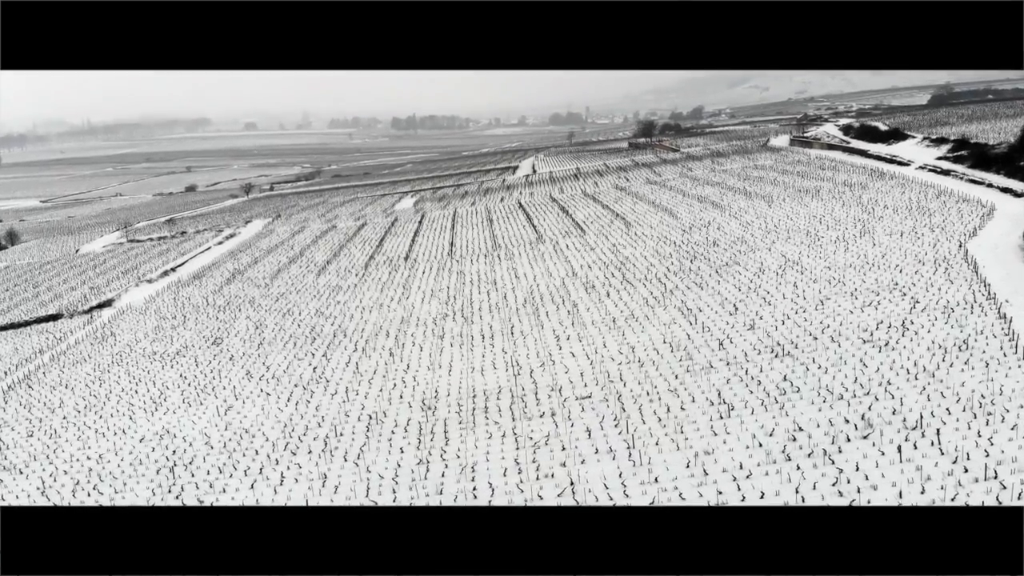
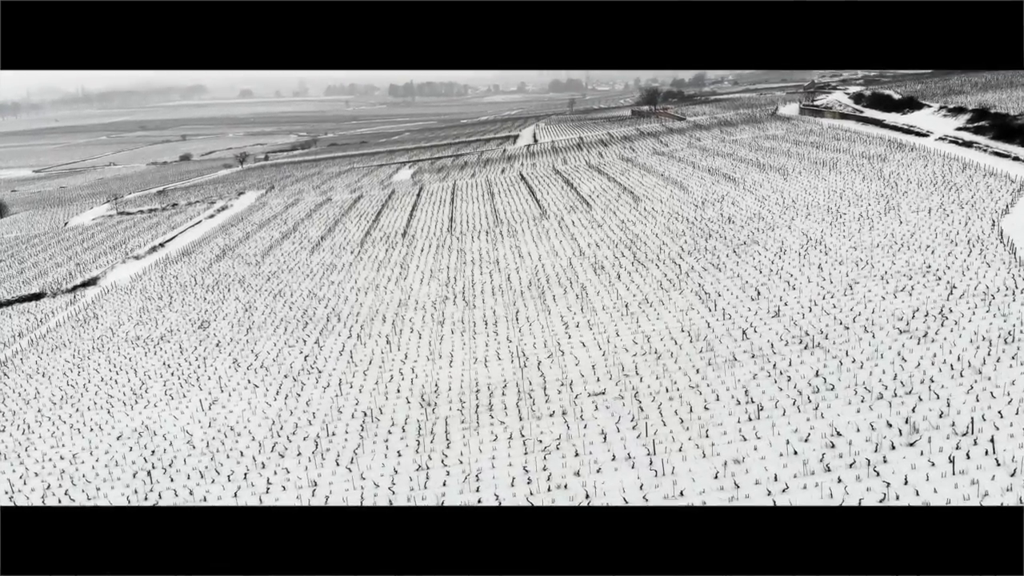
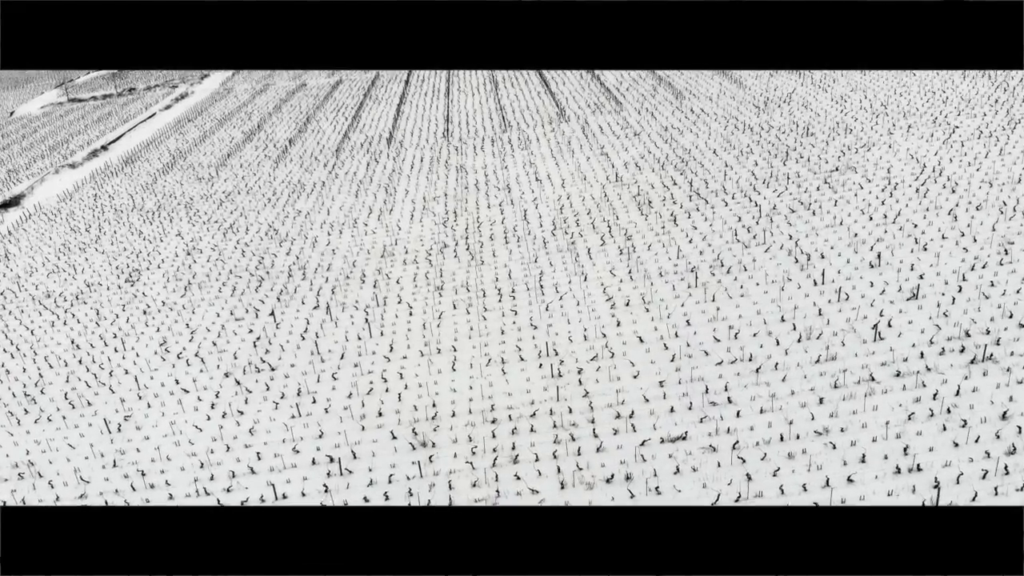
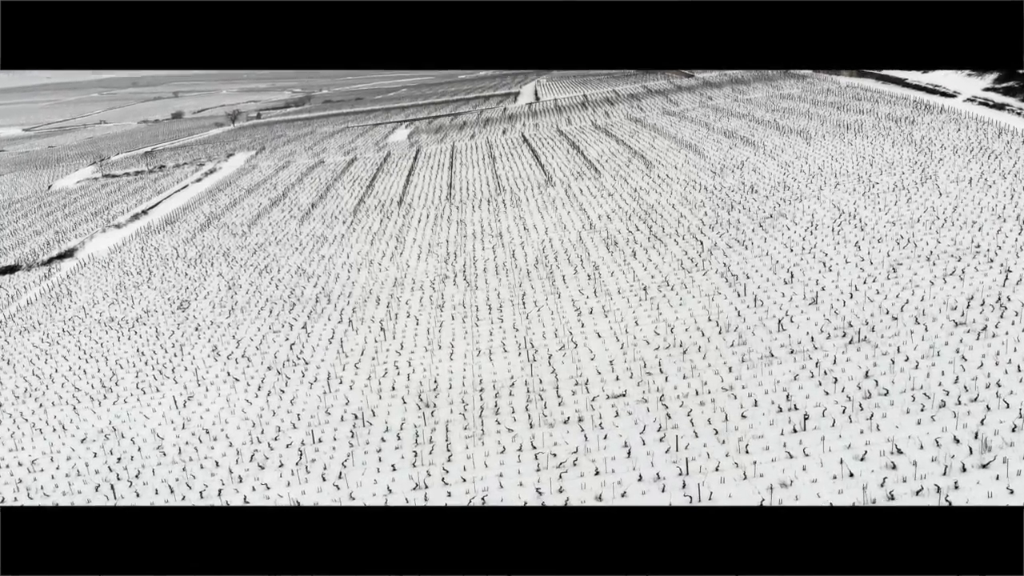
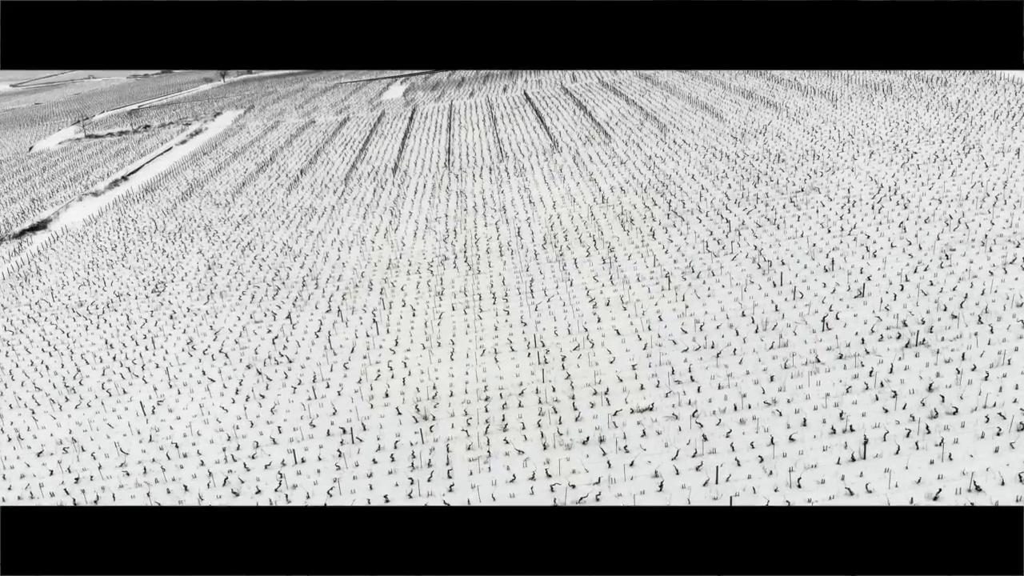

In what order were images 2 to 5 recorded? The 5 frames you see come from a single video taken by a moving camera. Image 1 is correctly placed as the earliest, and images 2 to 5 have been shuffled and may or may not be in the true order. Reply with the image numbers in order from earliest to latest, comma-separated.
2, 4, 5, 3
